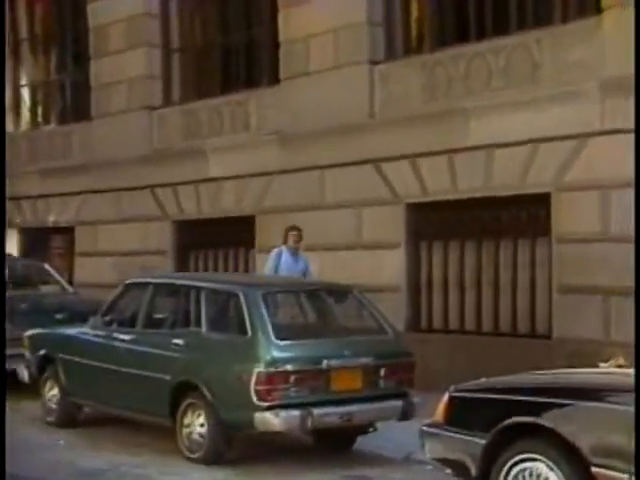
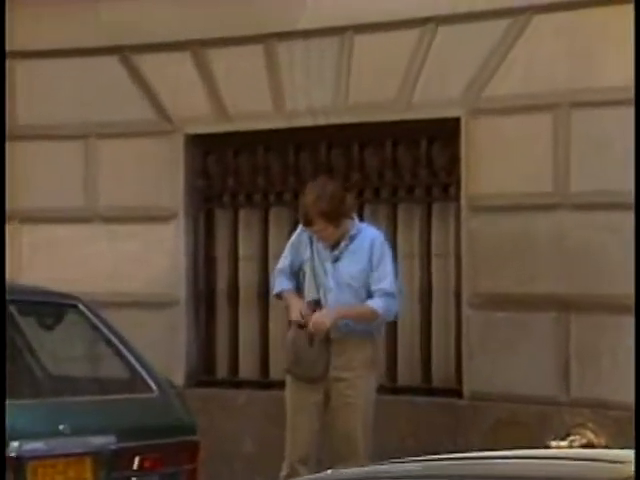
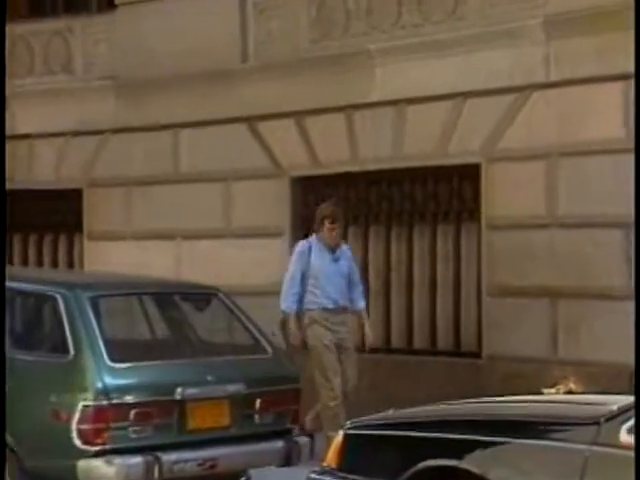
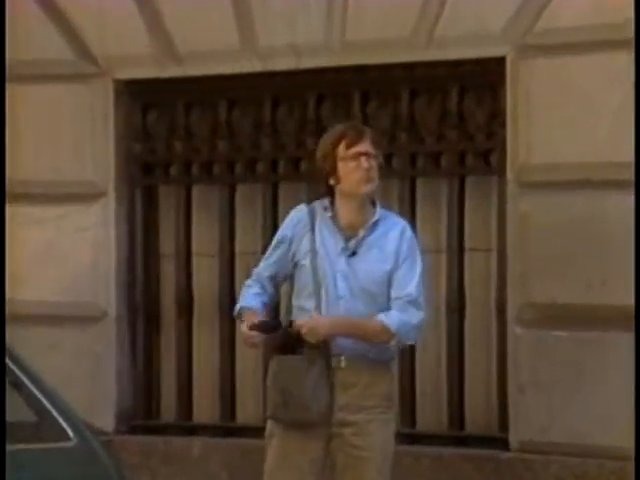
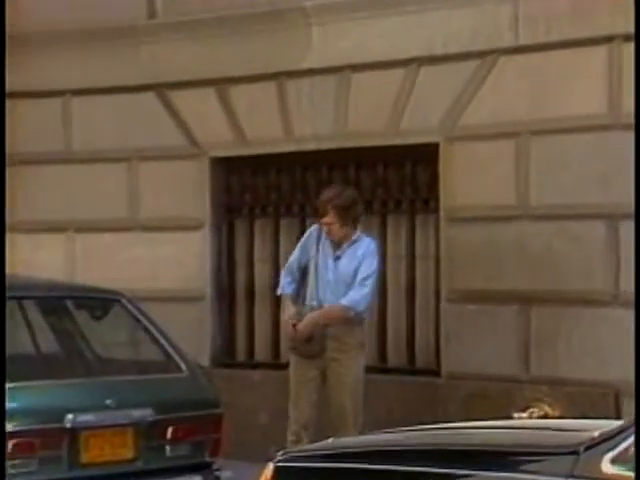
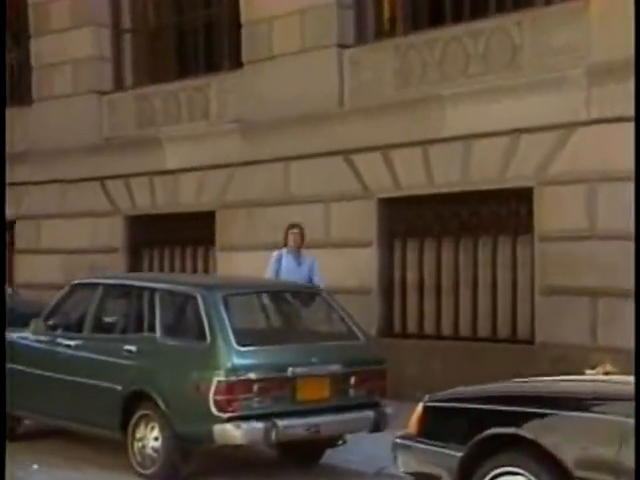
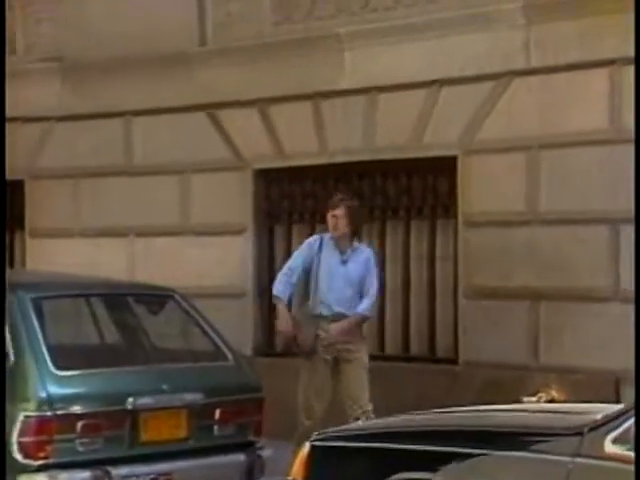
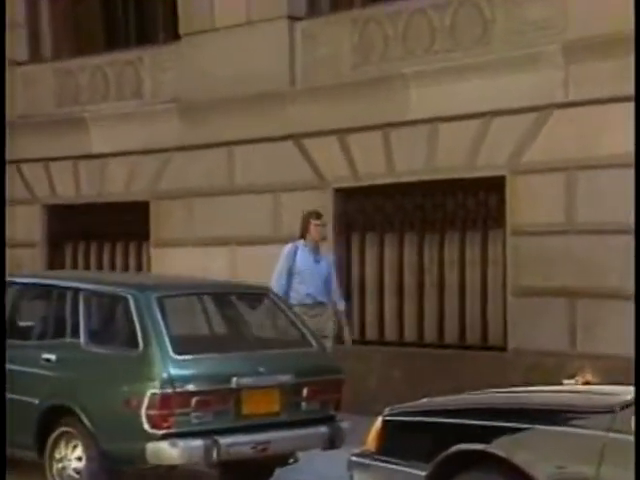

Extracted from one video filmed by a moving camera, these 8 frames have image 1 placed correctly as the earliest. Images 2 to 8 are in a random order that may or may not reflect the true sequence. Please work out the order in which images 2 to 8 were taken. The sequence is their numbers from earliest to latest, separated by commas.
6, 8, 3, 7, 5, 2, 4
